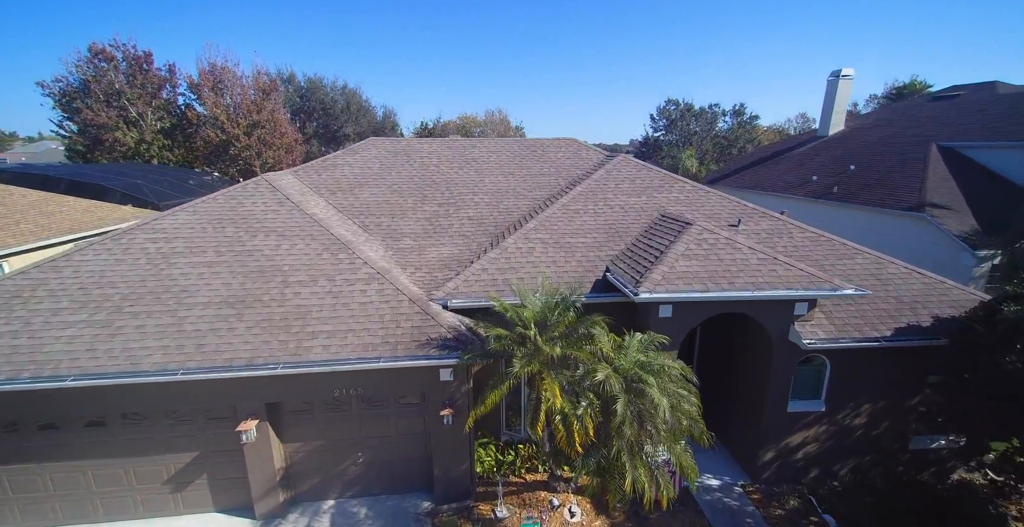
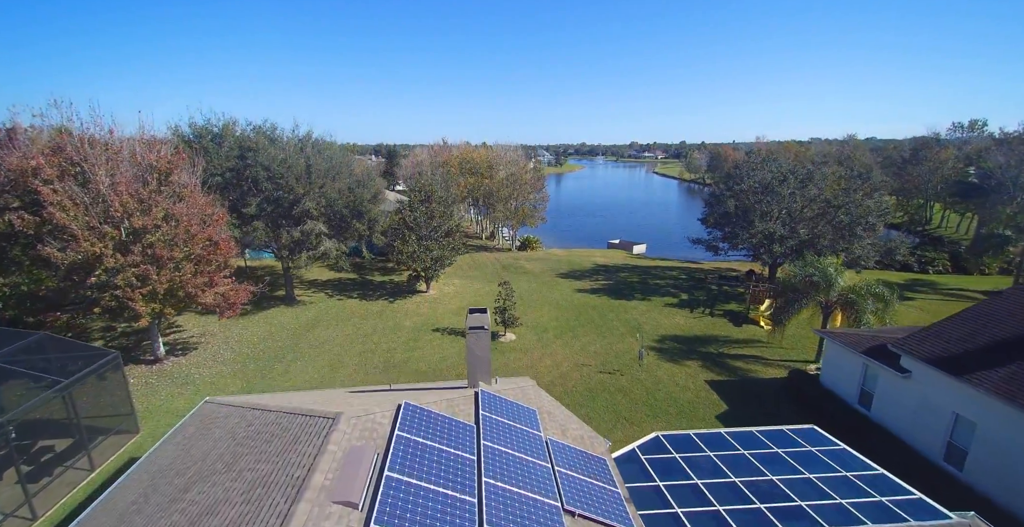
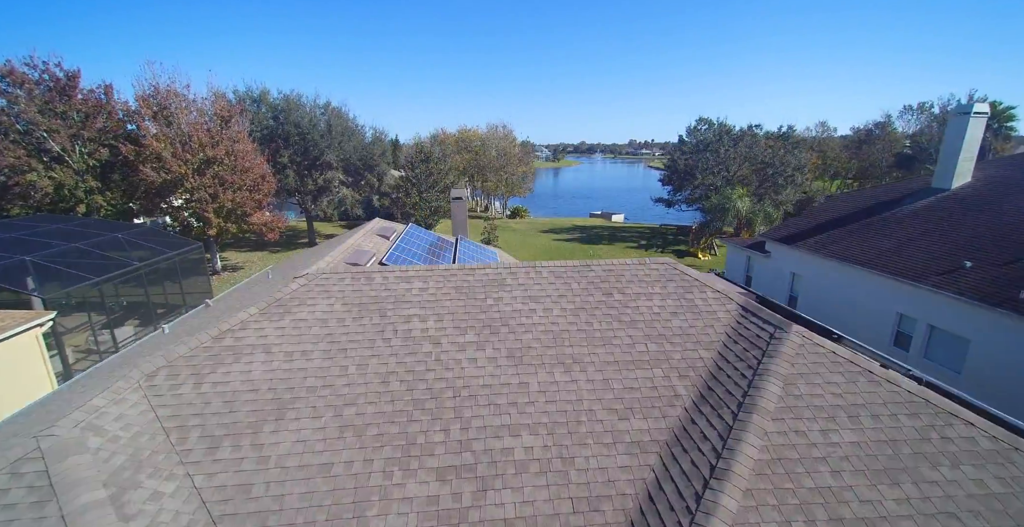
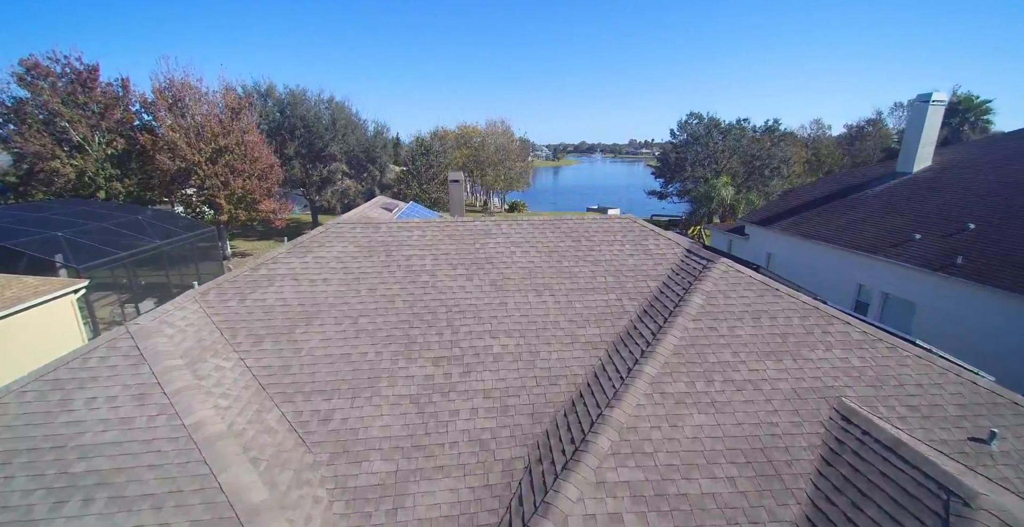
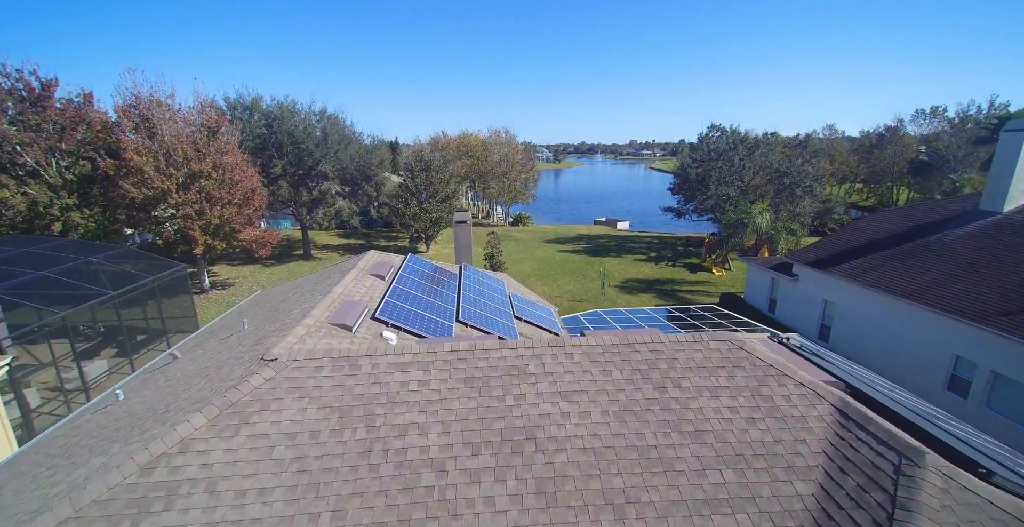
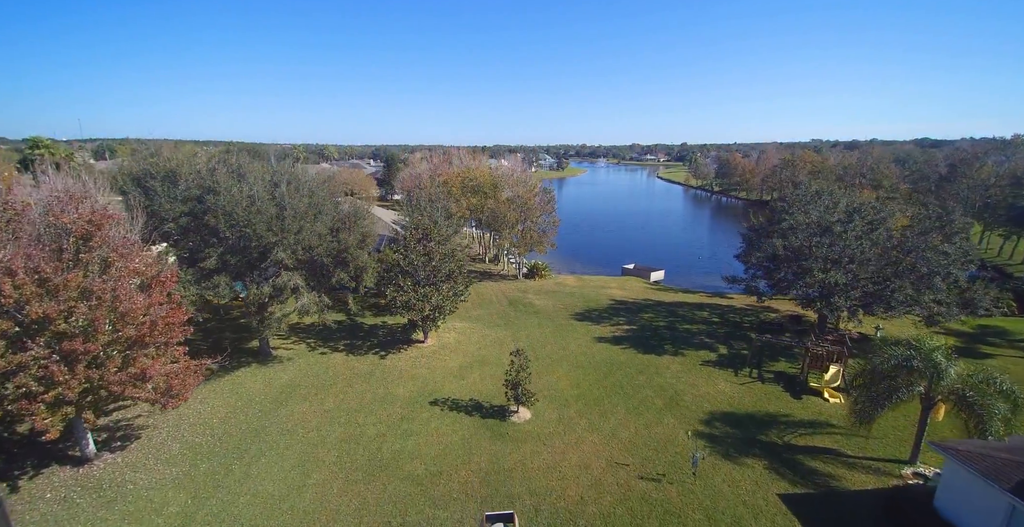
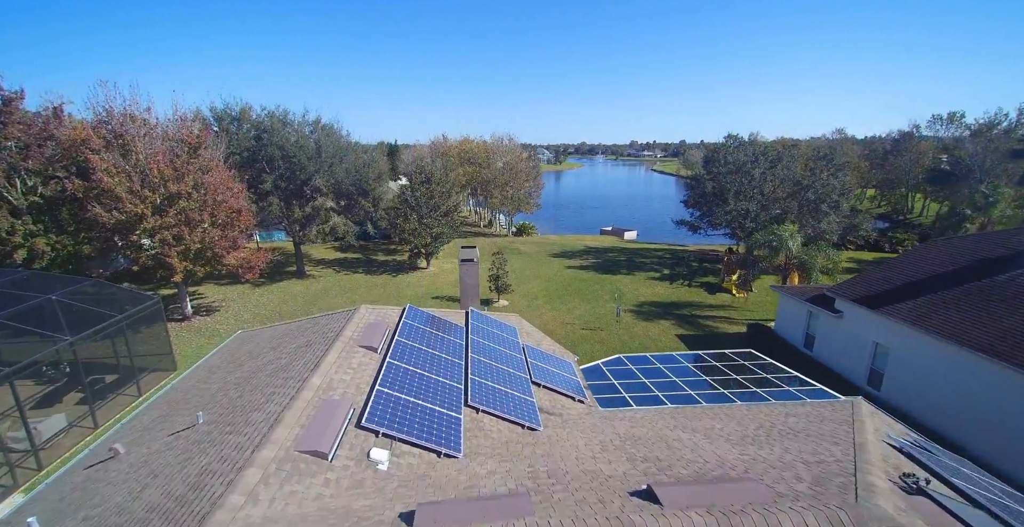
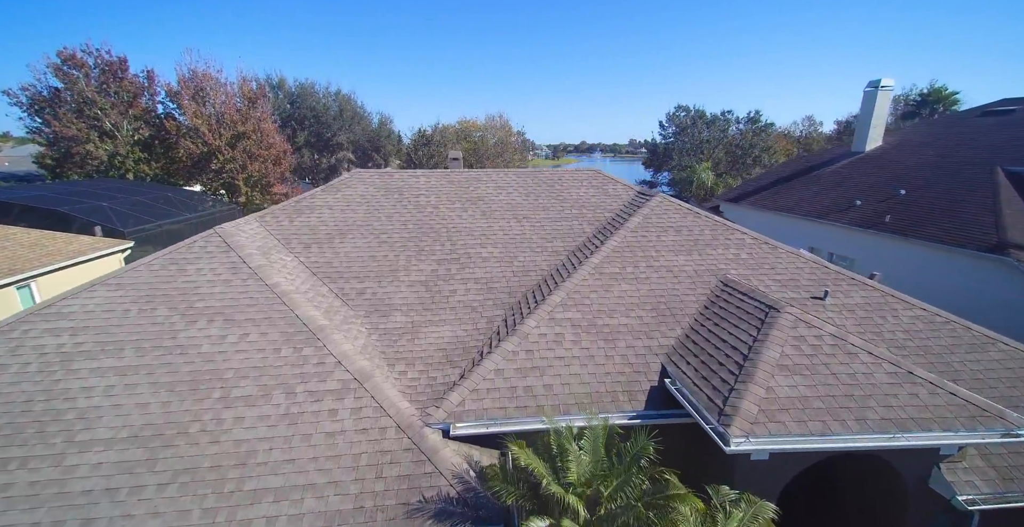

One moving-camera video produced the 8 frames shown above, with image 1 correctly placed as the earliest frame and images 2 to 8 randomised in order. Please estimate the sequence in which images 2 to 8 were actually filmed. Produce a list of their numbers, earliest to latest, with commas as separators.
8, 4, 3, 5, 7, 2, 6
